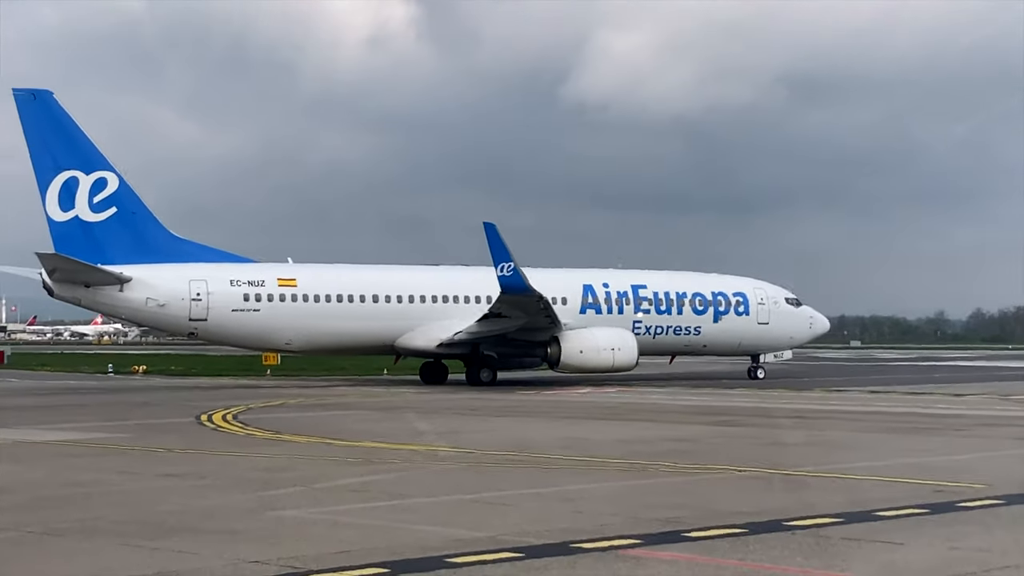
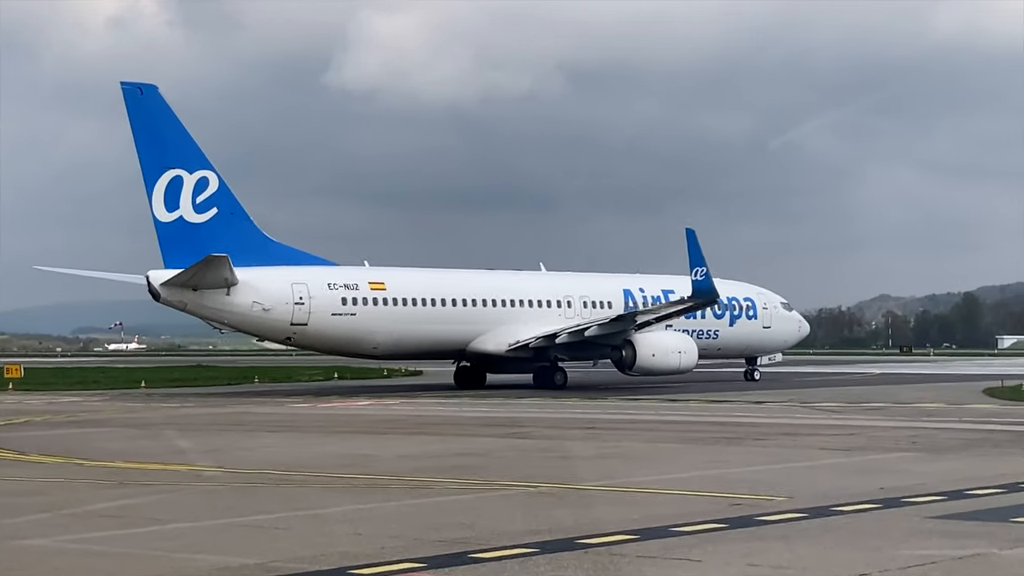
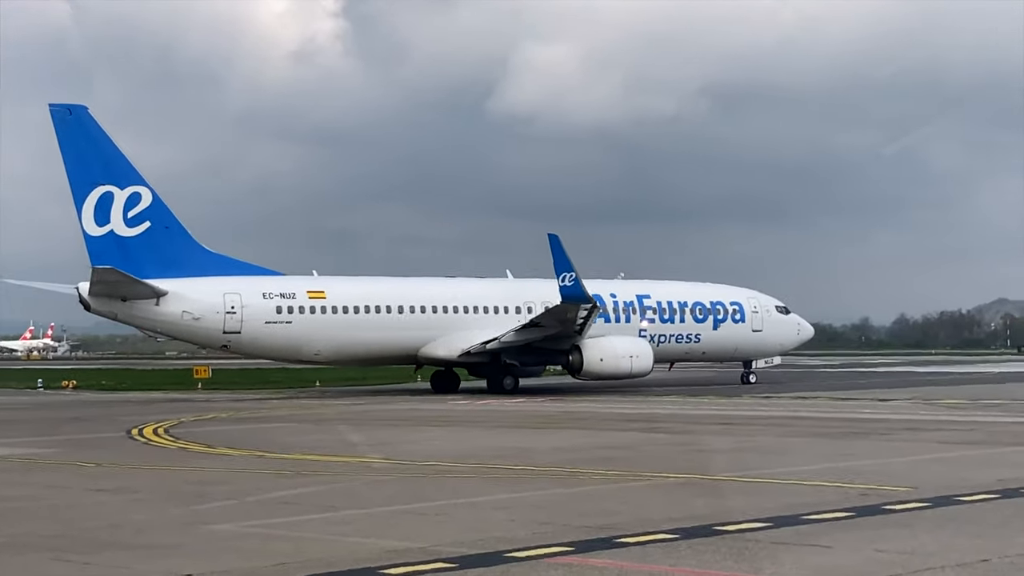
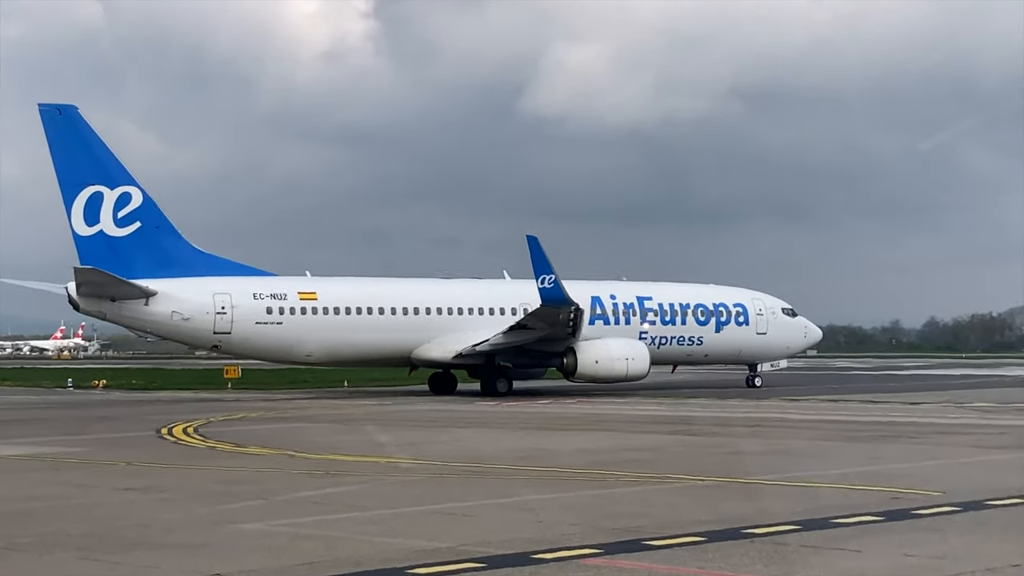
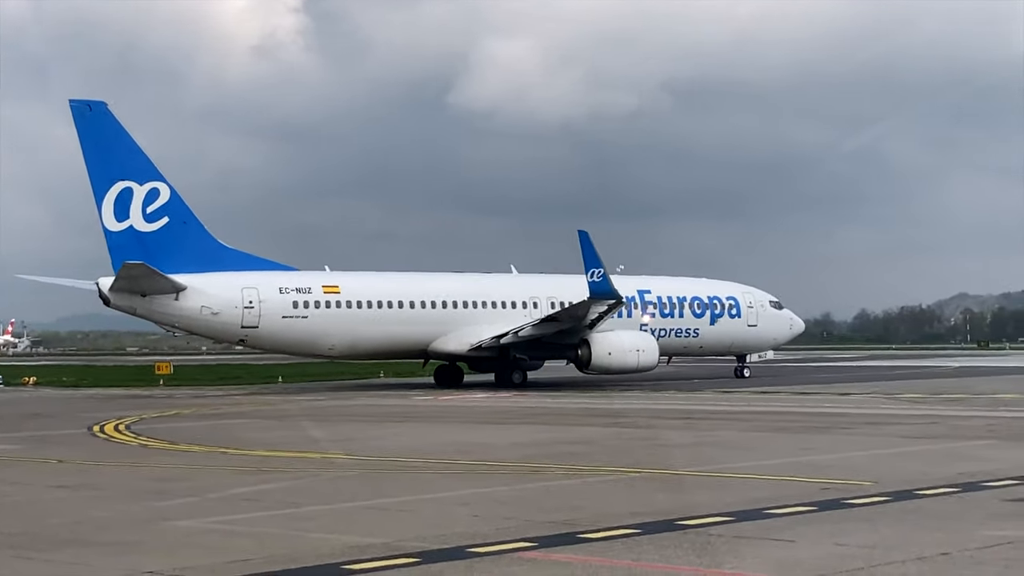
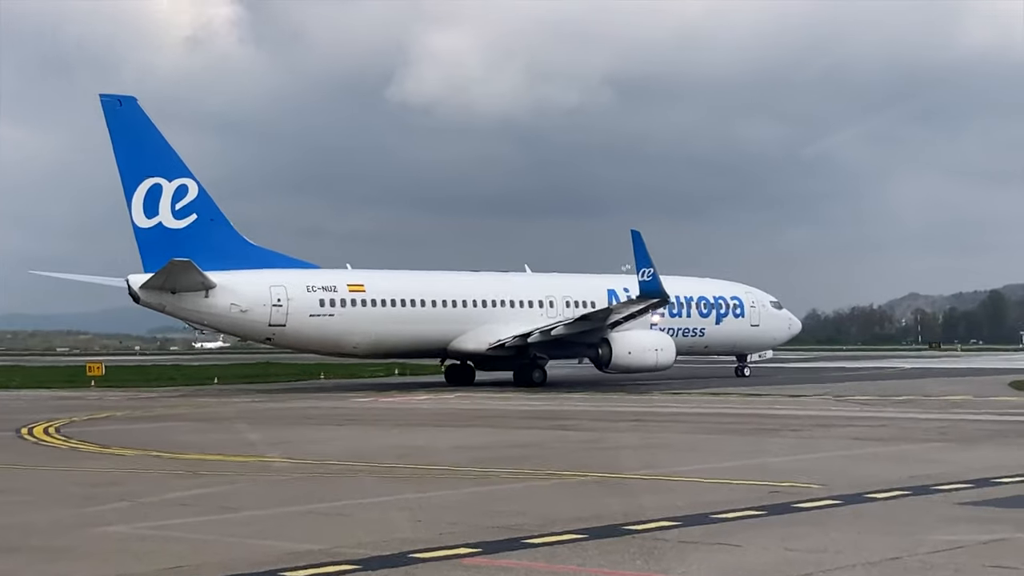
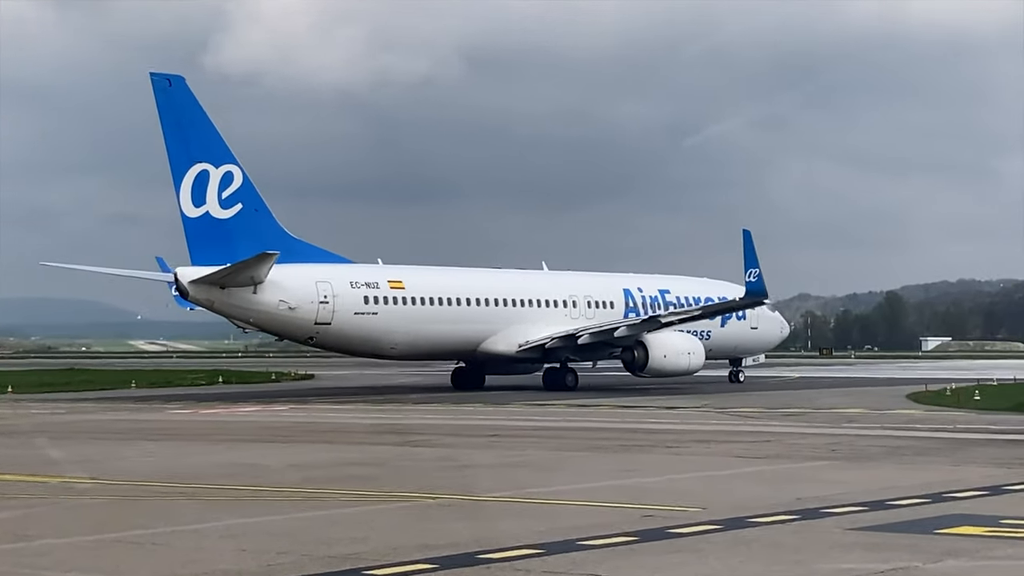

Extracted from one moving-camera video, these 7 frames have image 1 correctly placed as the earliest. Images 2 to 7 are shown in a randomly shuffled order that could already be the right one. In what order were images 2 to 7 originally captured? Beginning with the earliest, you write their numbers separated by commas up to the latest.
4, 3, 5, 6, 2, 7
